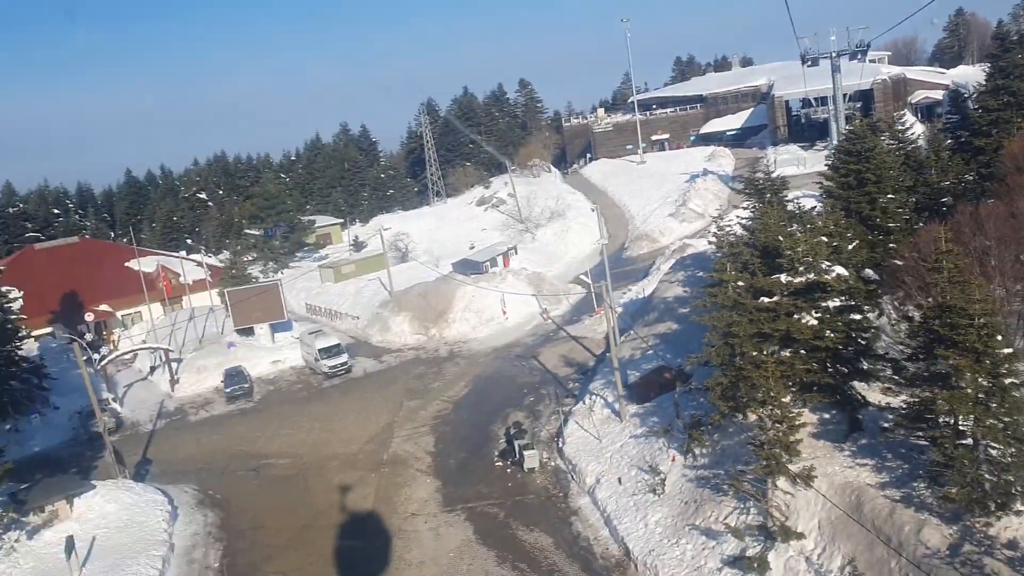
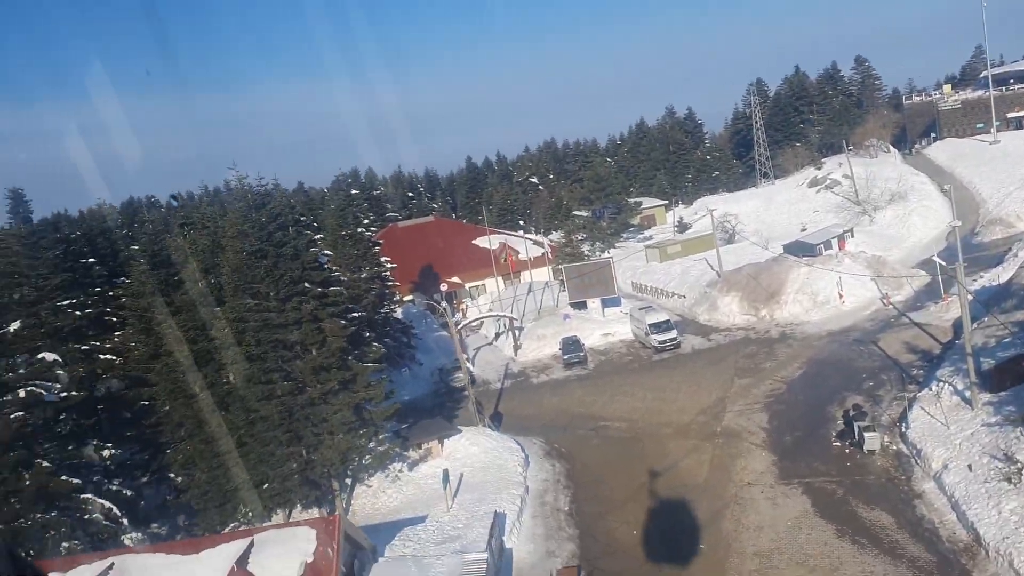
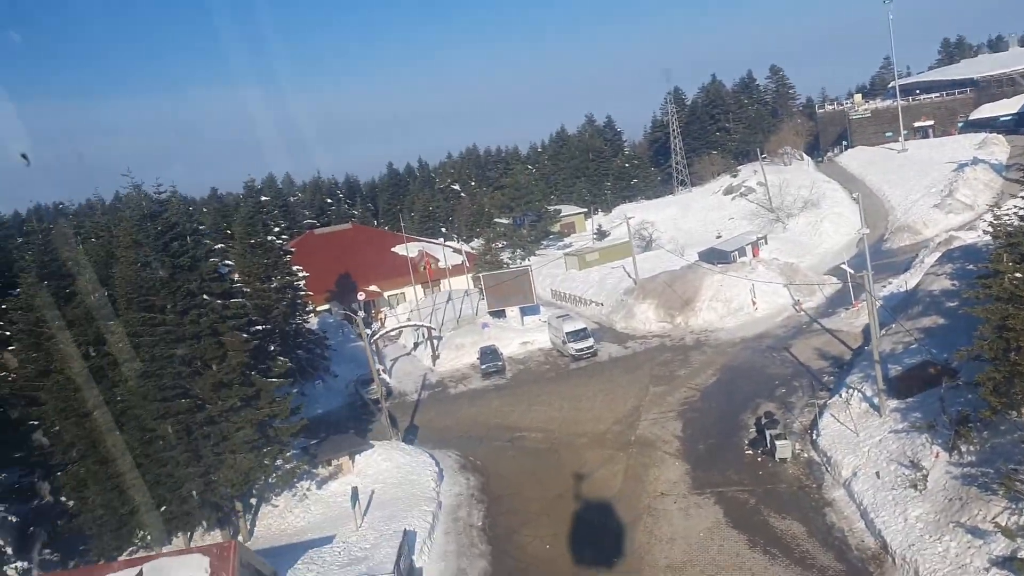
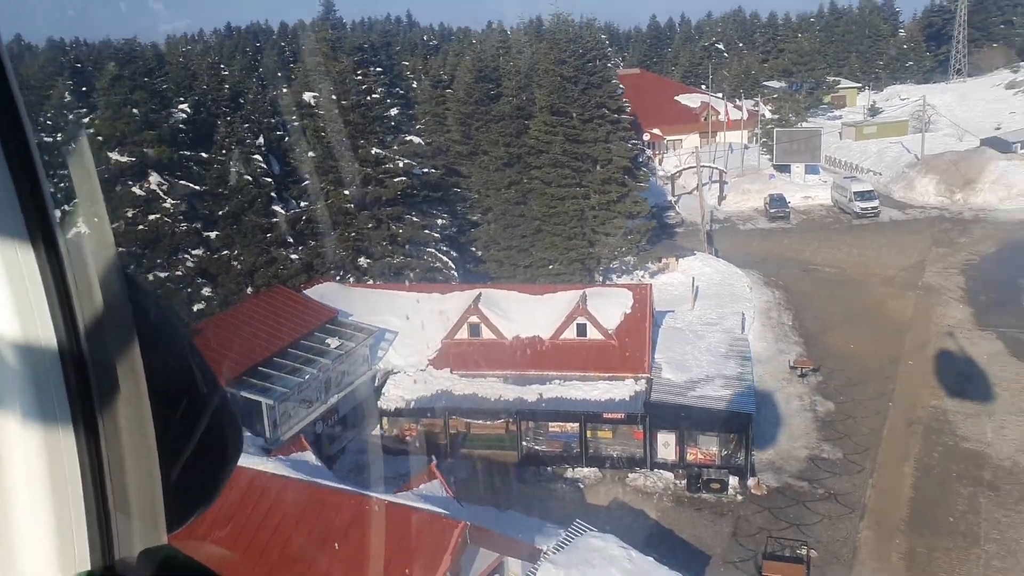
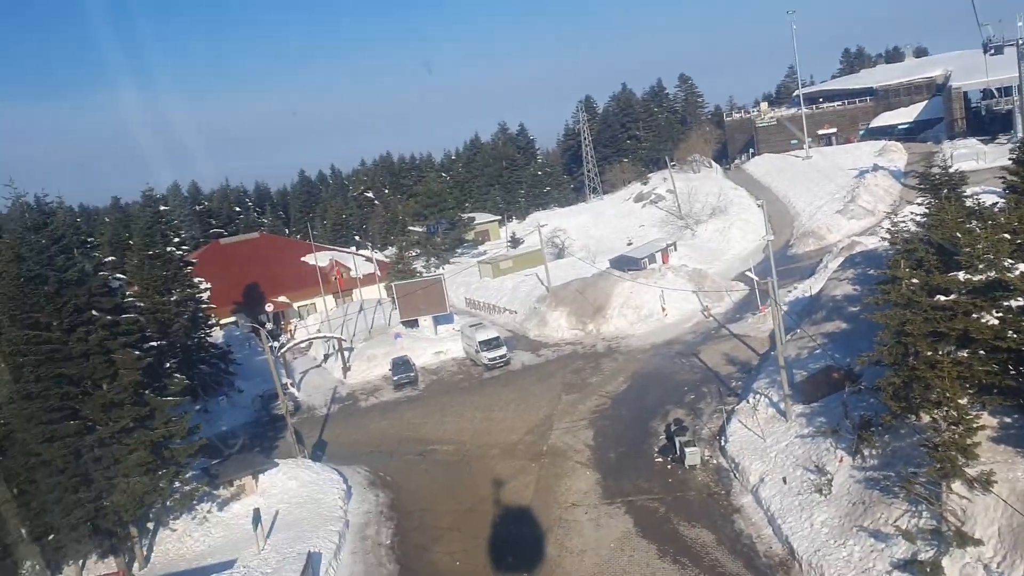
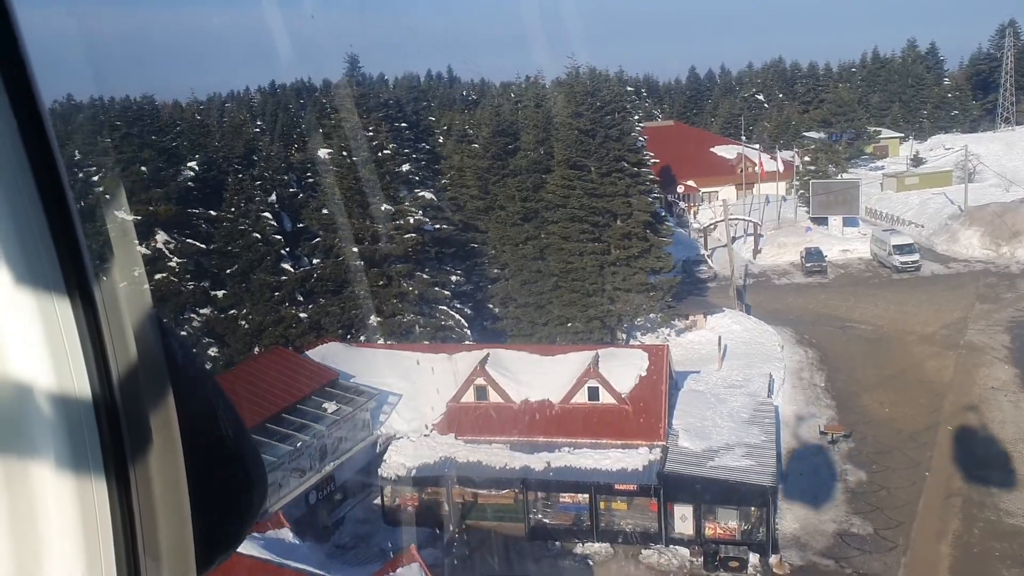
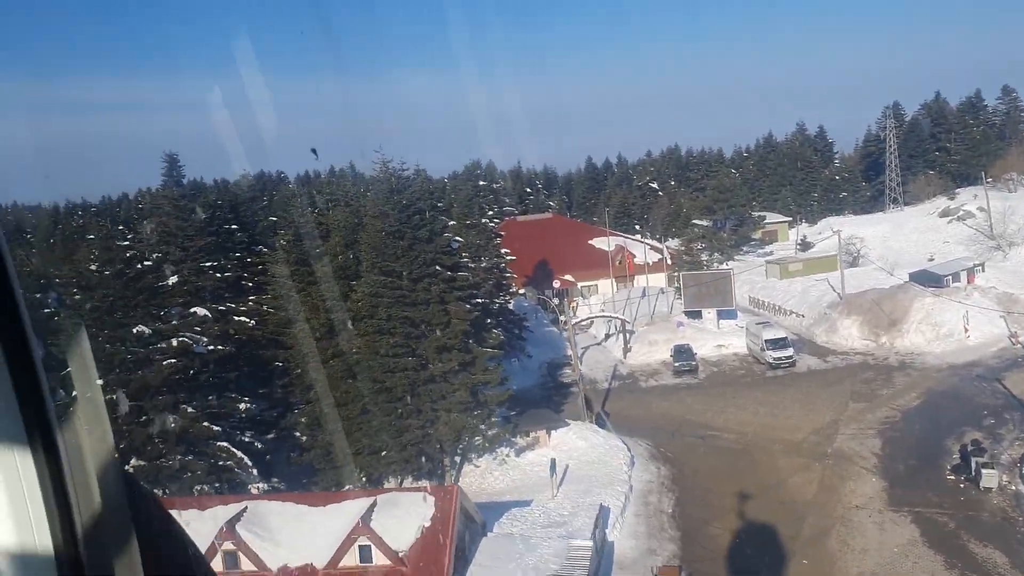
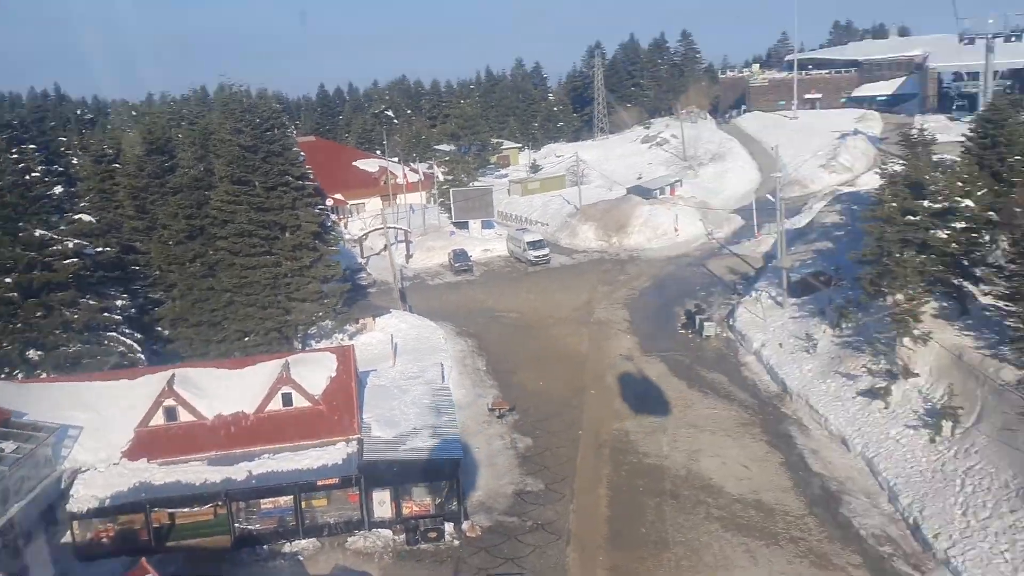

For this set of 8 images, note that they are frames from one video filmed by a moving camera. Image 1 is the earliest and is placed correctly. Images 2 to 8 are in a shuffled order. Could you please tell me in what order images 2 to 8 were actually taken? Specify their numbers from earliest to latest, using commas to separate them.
5, 3, 2, 7, 6, 4, 8
